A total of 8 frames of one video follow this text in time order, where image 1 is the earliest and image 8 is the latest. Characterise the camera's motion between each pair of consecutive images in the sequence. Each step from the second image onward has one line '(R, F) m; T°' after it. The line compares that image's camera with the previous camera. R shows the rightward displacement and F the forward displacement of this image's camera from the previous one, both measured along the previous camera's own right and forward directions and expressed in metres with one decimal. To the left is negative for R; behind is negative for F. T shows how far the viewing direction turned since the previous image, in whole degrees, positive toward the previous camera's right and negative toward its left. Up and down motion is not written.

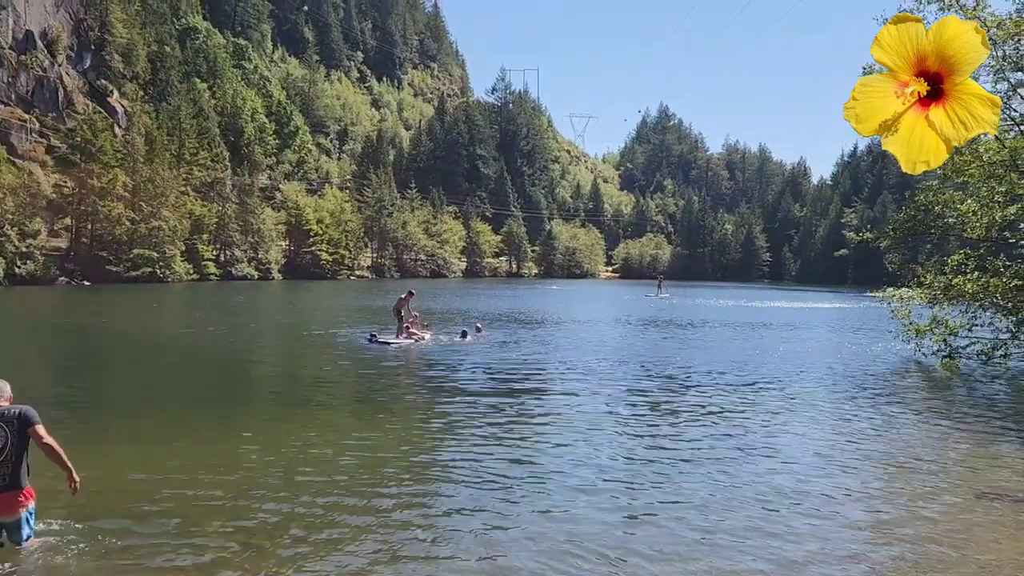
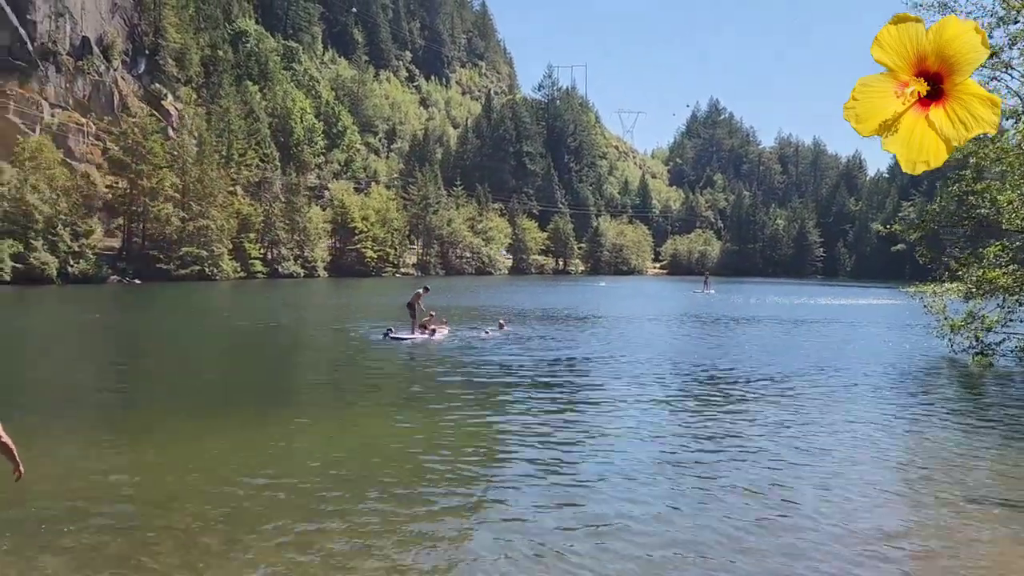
(+0.4, +0.1) m; -3°
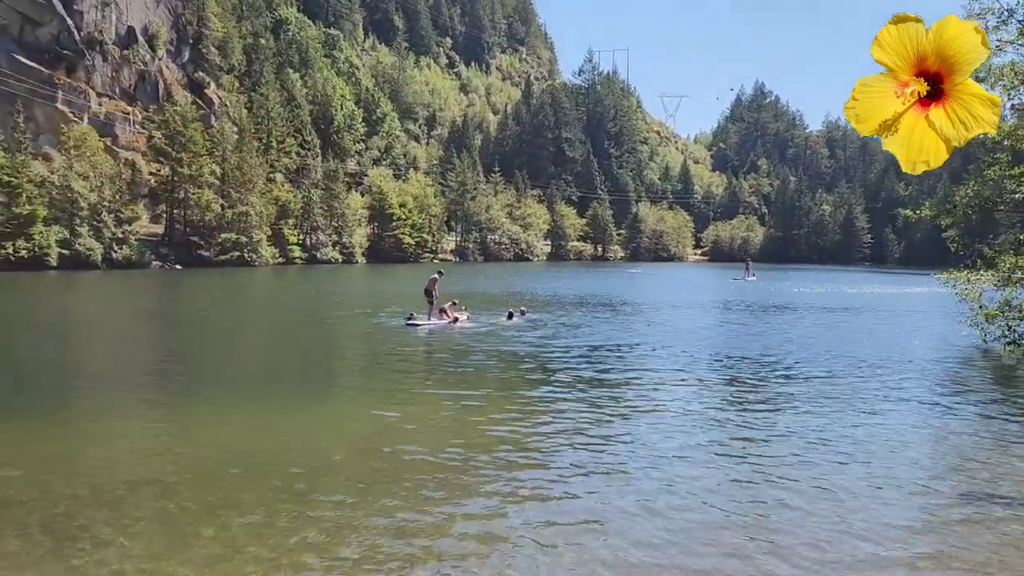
(+0.3, 0.0) m; -3°
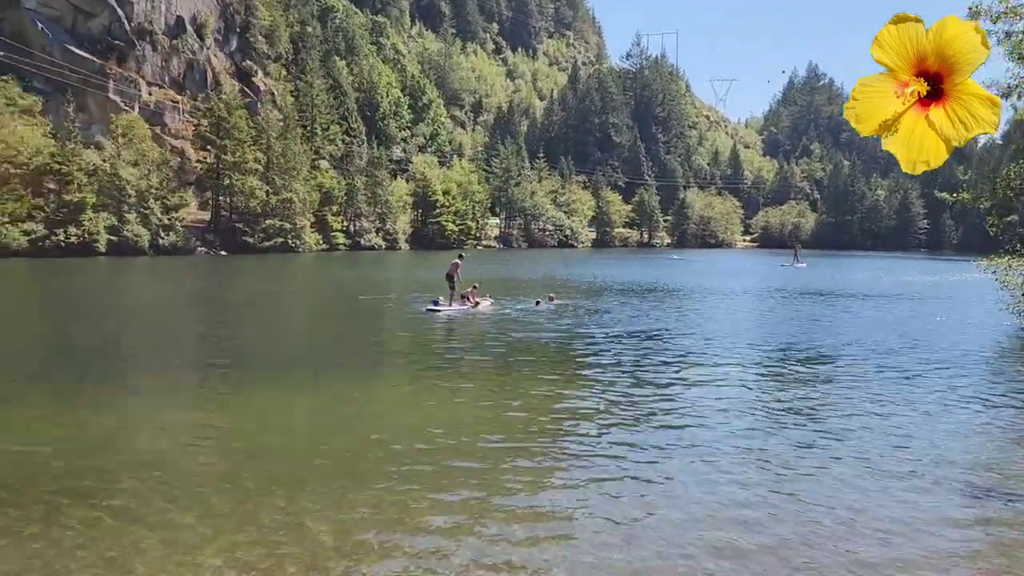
(+0.3, +0.3) m; -3°
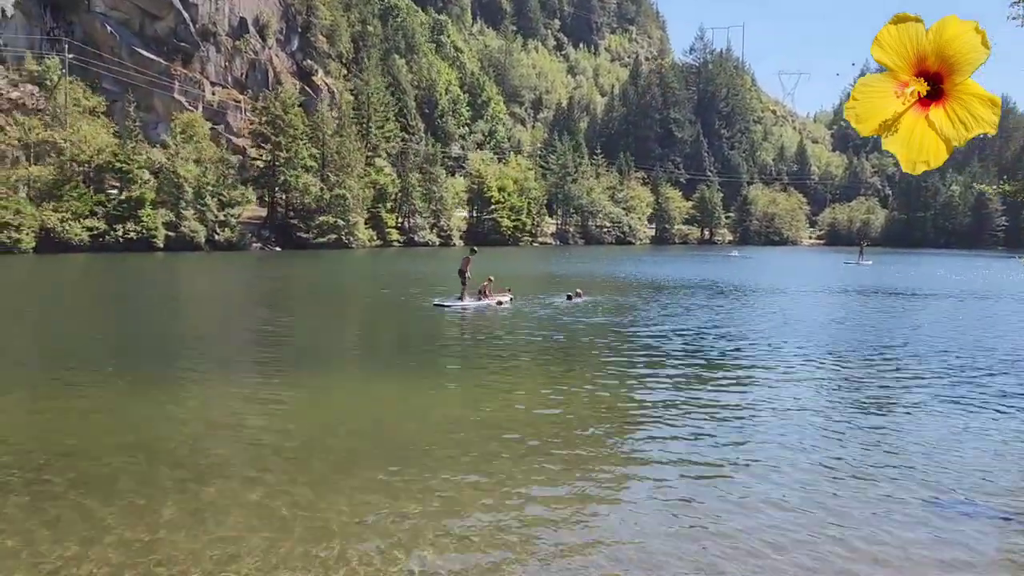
(+0.5, +0.3) m; -4°
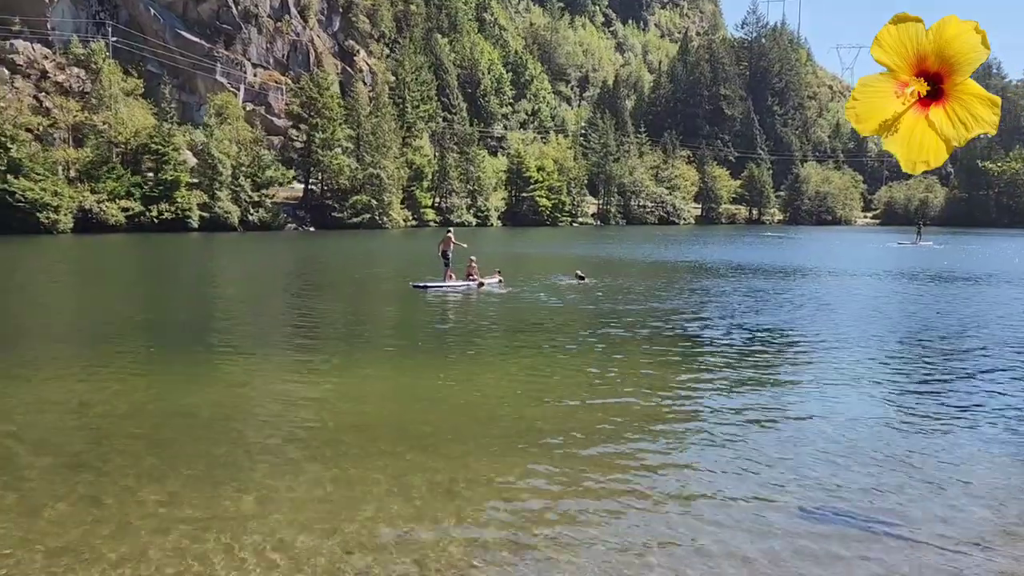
(+0.8, +0.1) m; -3°
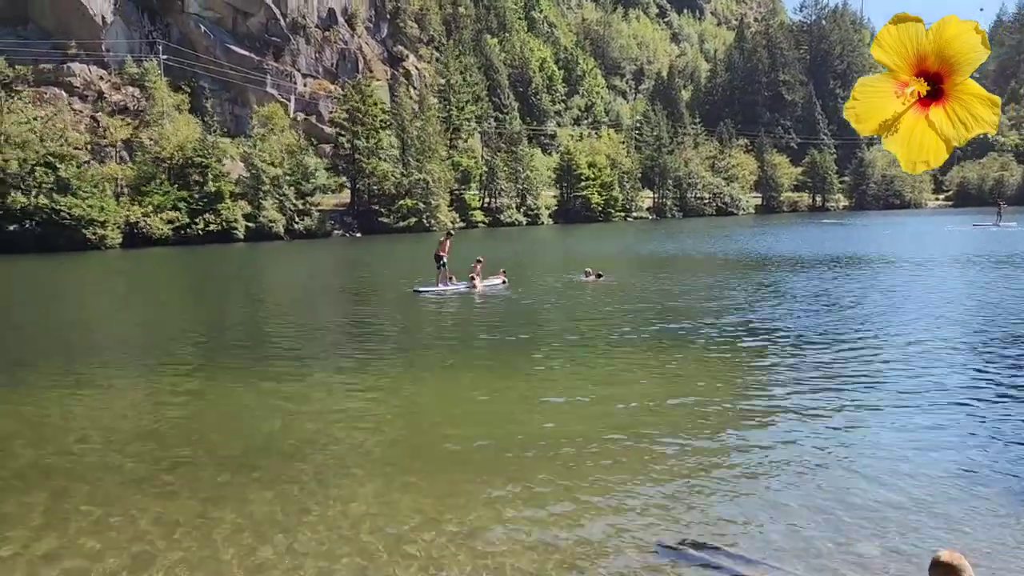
(+0.7, +0.7) m; -4°
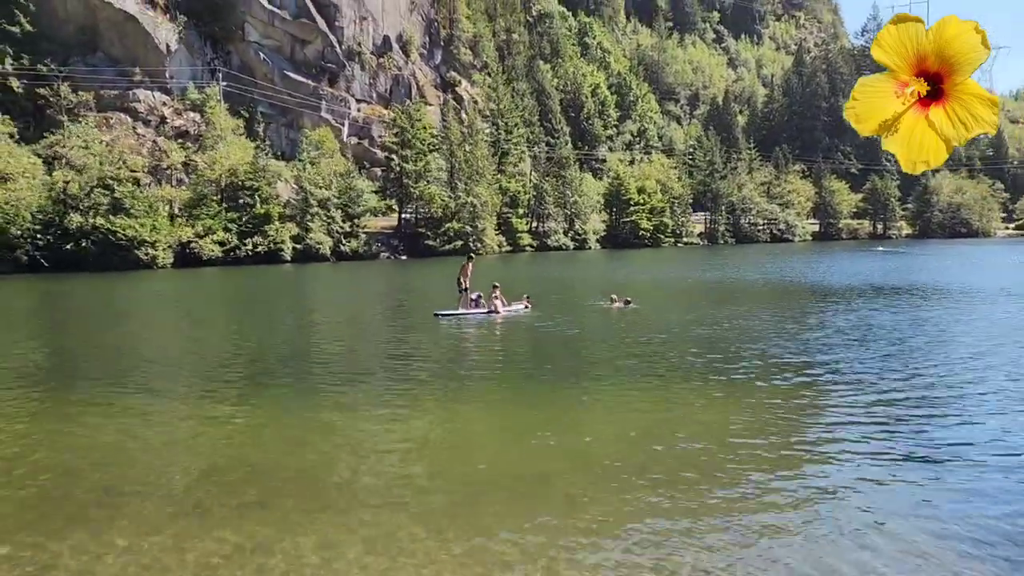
(+0.5, +0.1) m; -4°
